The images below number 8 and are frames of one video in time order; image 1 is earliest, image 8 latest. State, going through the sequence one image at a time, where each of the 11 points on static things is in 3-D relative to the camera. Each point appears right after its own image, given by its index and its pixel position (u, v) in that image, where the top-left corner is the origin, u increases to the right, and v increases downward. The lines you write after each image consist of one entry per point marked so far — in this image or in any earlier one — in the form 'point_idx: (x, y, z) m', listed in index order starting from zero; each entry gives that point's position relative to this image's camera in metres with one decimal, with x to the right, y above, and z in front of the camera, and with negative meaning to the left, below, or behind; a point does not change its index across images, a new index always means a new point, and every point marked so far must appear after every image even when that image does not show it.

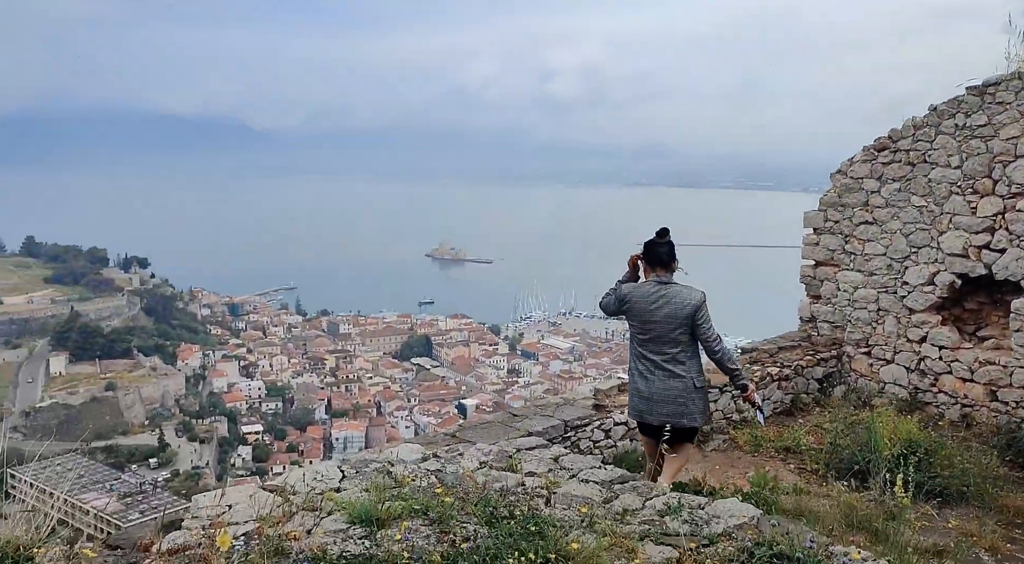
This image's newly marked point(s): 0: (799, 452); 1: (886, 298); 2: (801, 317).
0: (+1.9, -1.1, +6.1) m
1: (+2.9, -0.1, +7.1) m
2: (+2.5, -0.3, +7.8) m
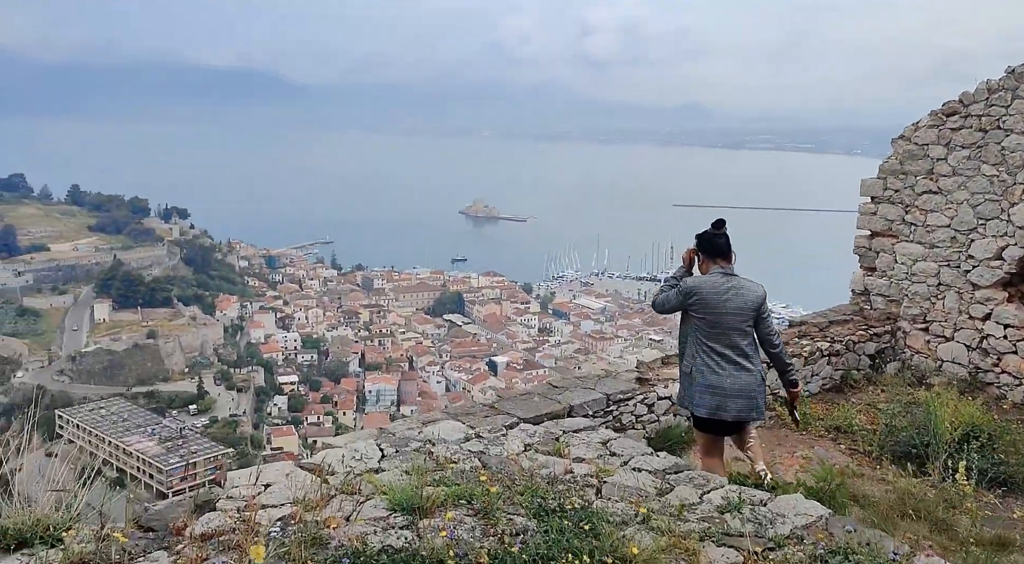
0: (+2.2, -1.0, +5.8) m
1: (+3.2, +0.1, +6.7) m
2: (+2.8, -0.1, +7.4) m
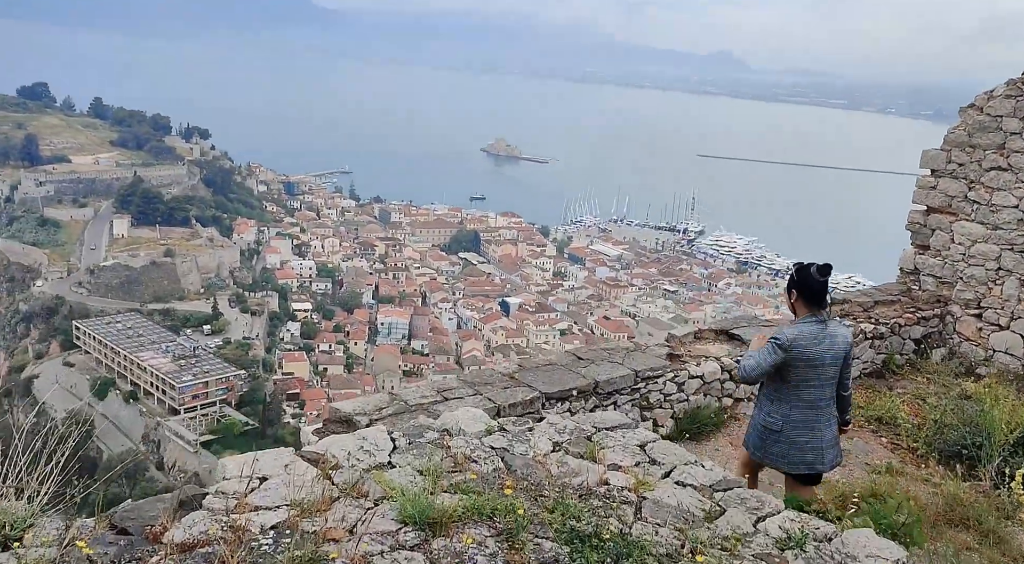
0: (+2.3, -0.9, +5.4) m
1: (+3.4, +0.2, +6.3) m
2: (+3.0, +0.1, +7.0) m
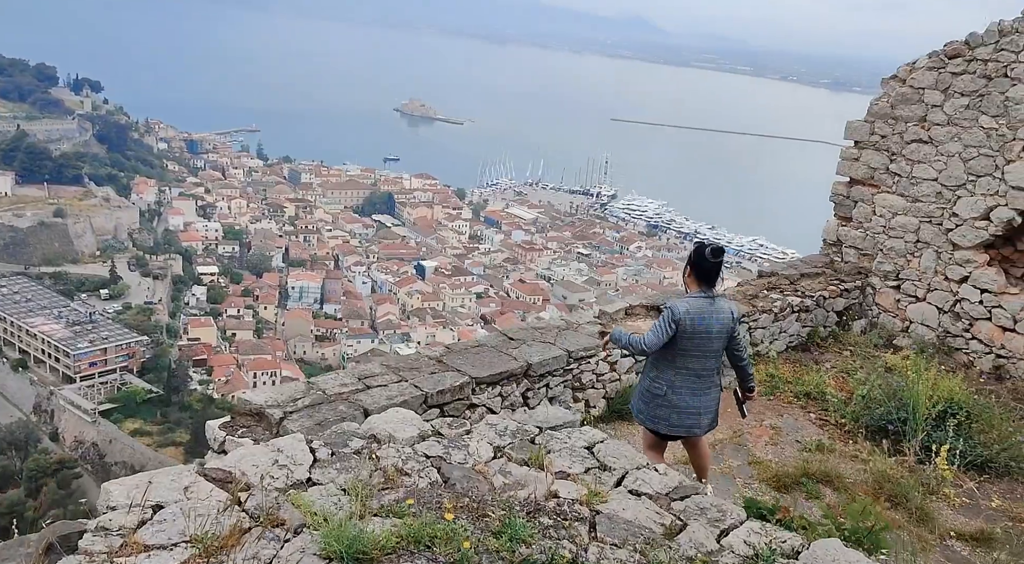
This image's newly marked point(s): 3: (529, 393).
0: (+1.9, -0.7, +5.4) m
1: (+2.9, +0.4, +6.3) m
2: (+2.4, +0.3, +7.0) m
3: (+0.1, -0.6, +4.7) m
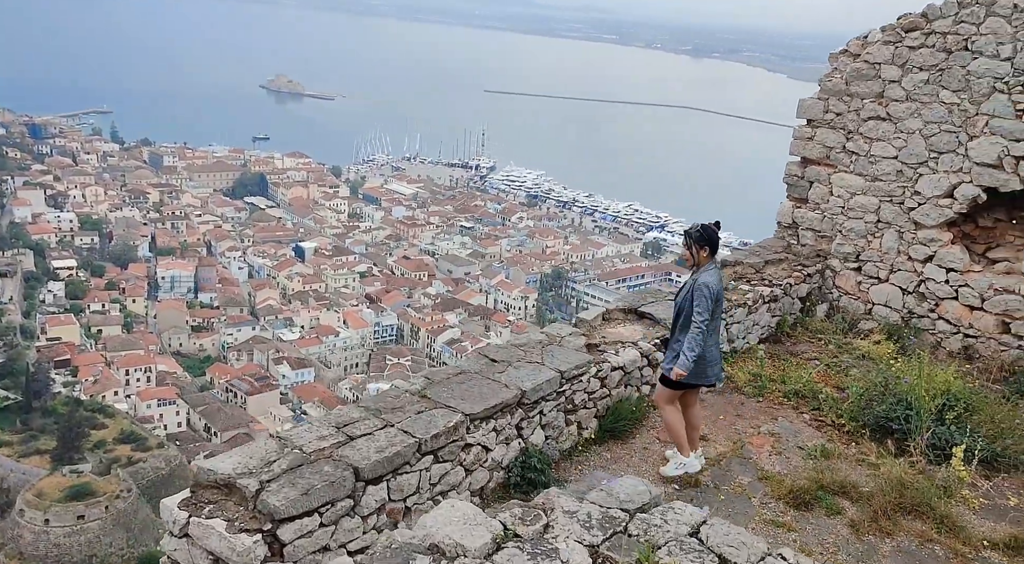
0: (+1.7, -0.7, +5.2) m
1: (+2.6, +0.5, +6.1) m
2: (+2.0, +0.5, +6.8) m
3: (+0.1, -0.7, +4.2) m
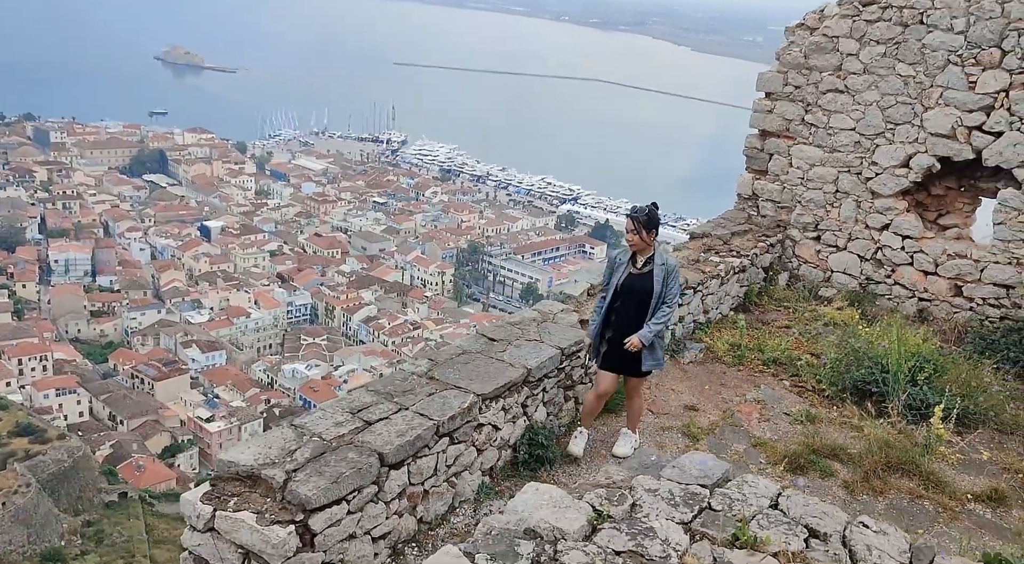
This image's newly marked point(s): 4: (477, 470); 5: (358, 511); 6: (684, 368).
0: (+1.6, -0.5, +5.3) m
1: (+2.4, +0.7, +6.4) m
2: (+1.7, +0.7, +6.9) m
3: (+0.1, -0.6, +4.2) m
4: (-0.2, -0.8, +4.0) m
5: (-0.6, -0.9, +3.4) m
6: (+1.0, -0.5, +5.3) m
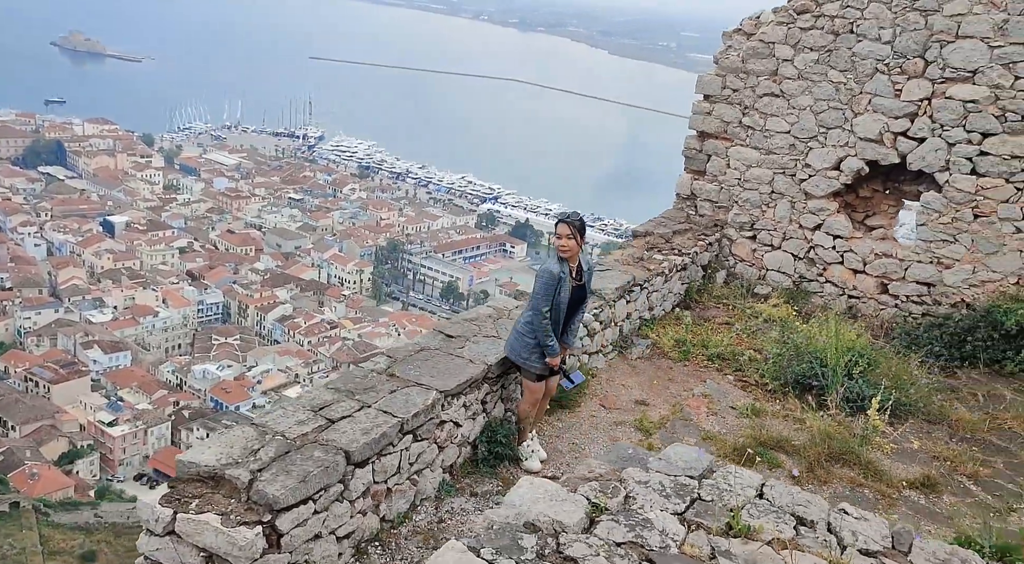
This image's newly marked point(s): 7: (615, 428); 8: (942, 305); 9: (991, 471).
0: (+1.3, -0.5, +5.5) m
1: (+2.0, +0.7, +6.6) m
2: (+1.3, +0.7, +7.0) m
3: (-0.1, -0.5, +4.2) m
4: (-0.3, -0.8, +3.9) m
5: (-0.7, -0.8, +3.3) m
6: (+0.7, -0.5, +5.4) m
7: (+0.5, -0.8, +4.7) m
8: (+2.9, -0.2, +6.1) m
9: (+2.4, -1.0, +4.6) m
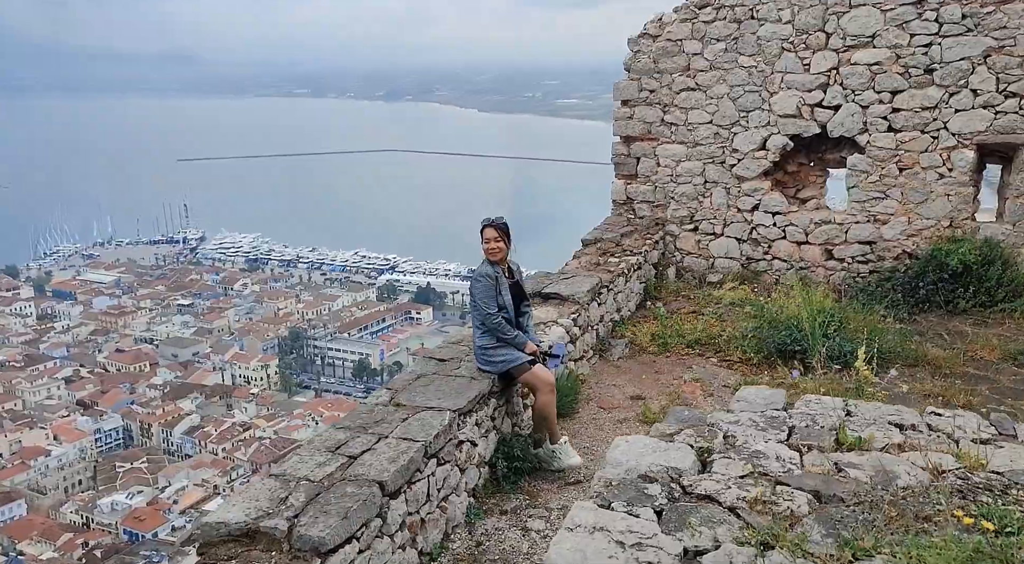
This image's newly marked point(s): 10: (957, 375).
0: (+1.2, -0.4, +5.5) m
1: (+1.5, +0.8, +6.7) m
2: (+0.8, +0.6, +7.1) m
3: (-0.1, -0.6, +4.1) m
4: (-0.2, -0.9, +3.8) m
5: (-0.5, -0.9, +3.1) m
6: (+0.6, -0.5, +5.3) m
7: (+0.5, -0.7, +4.6) m
8: (+2.6, +0.2, +6.3) m
9: (+2.4, -0.6, +4.7) m
10: (+2.5, -0.5, +5.0) m
